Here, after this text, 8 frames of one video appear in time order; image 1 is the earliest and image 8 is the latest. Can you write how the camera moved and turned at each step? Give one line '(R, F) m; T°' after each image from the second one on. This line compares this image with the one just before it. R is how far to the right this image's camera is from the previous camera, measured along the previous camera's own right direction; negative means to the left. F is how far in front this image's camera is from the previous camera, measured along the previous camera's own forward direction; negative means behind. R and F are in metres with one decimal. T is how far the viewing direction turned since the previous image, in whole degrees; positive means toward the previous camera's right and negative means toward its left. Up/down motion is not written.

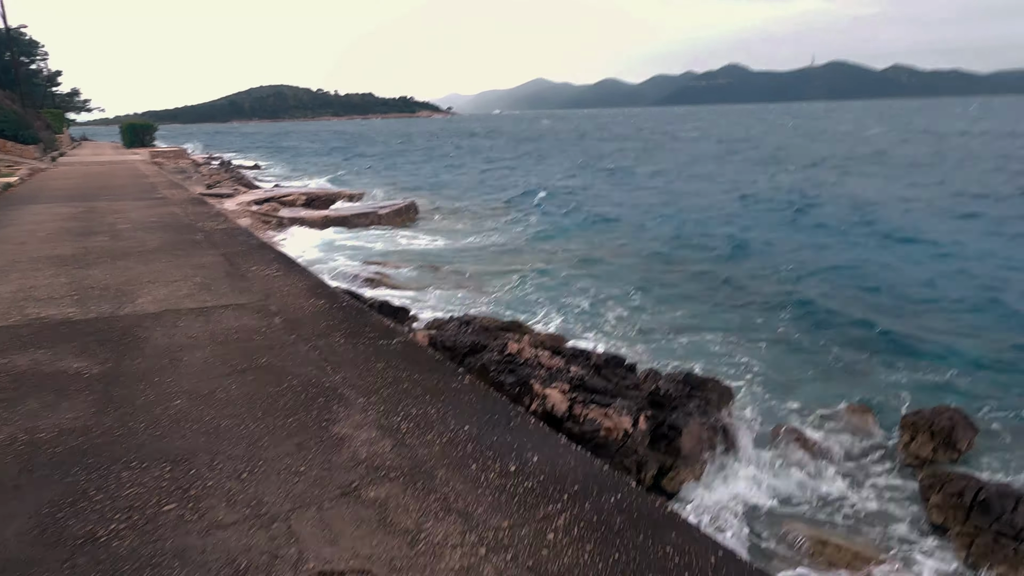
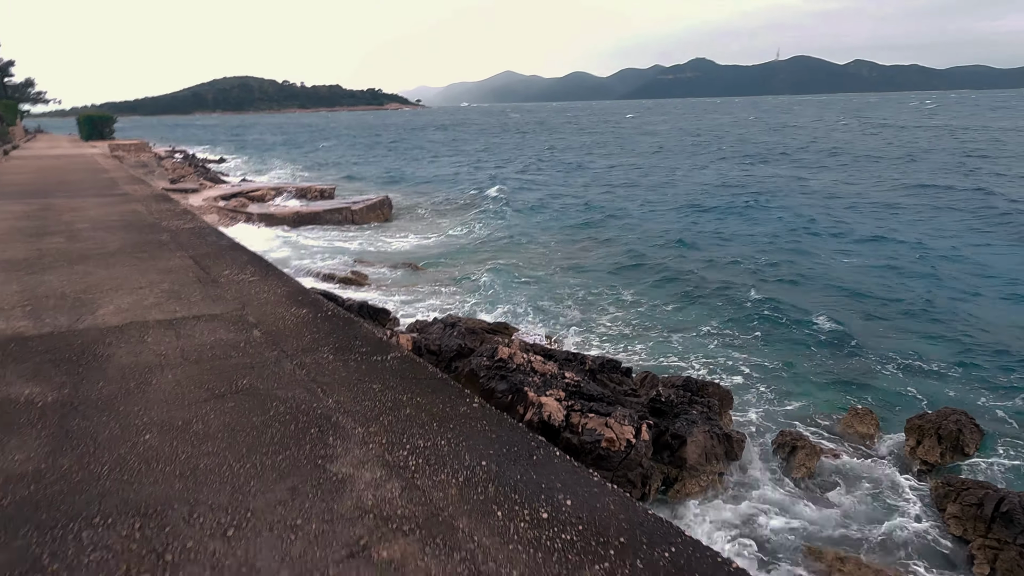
(-0.2, +0.3) m; +3°
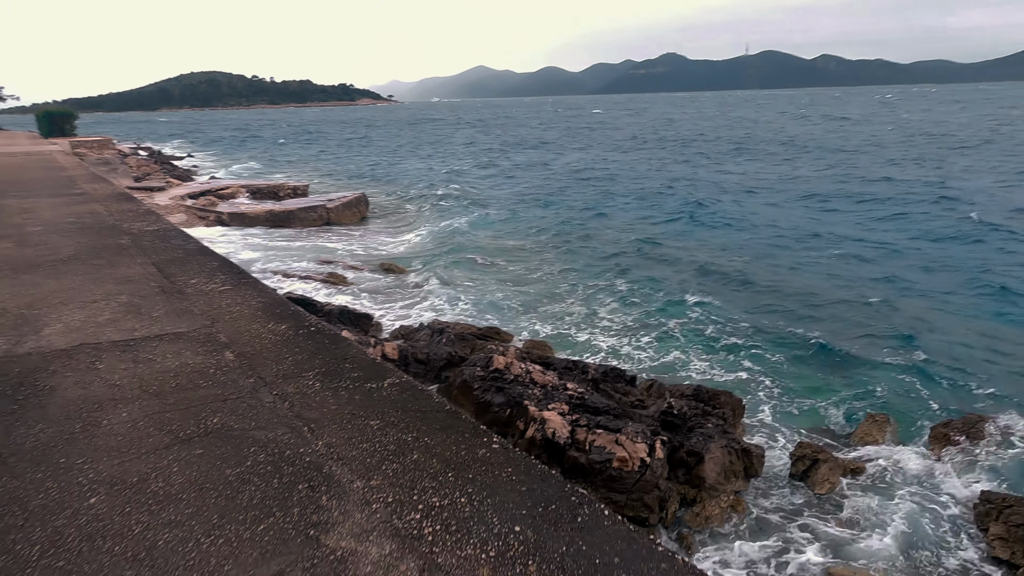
(-0.2, +0.4) m; +2°
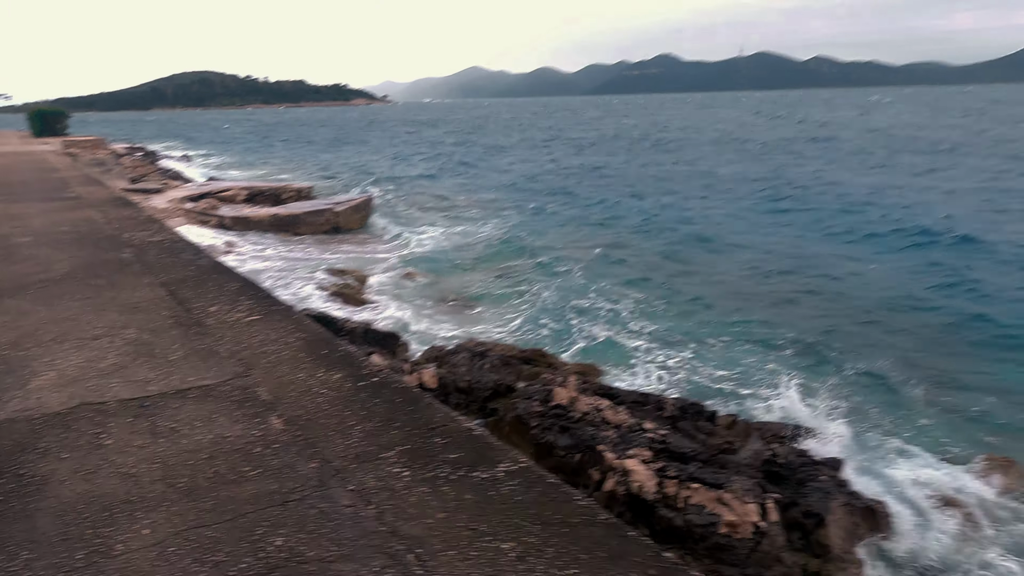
(-0.5, +0.7) m; +1°
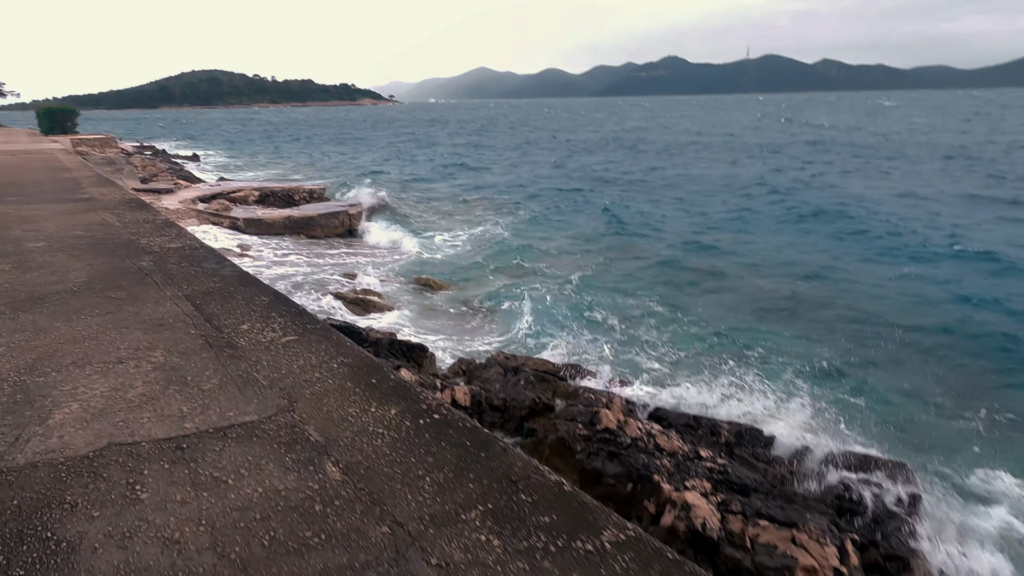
(-0.3, +0.3) m; 0°
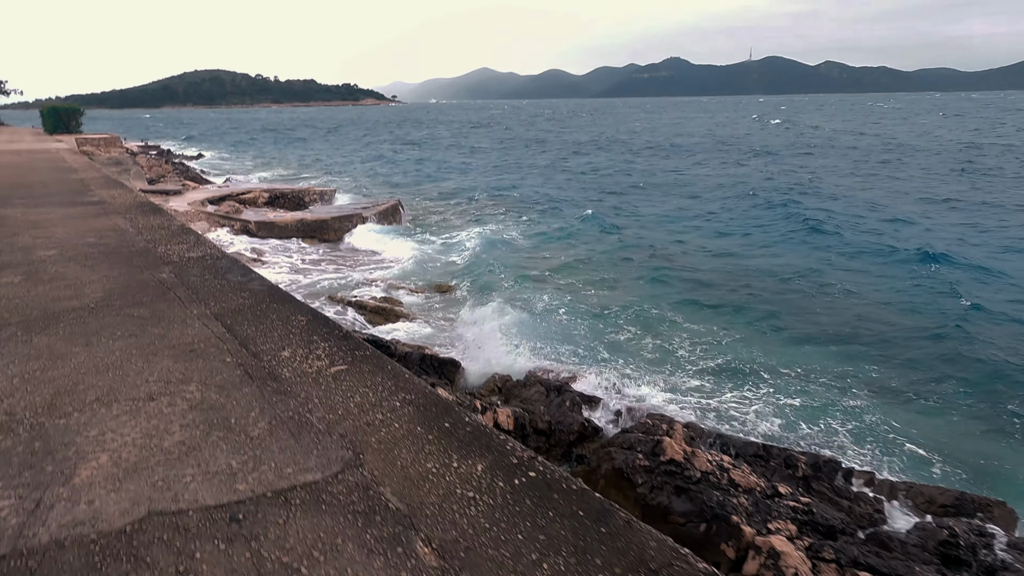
(-0.3, +0.4) m; 0°
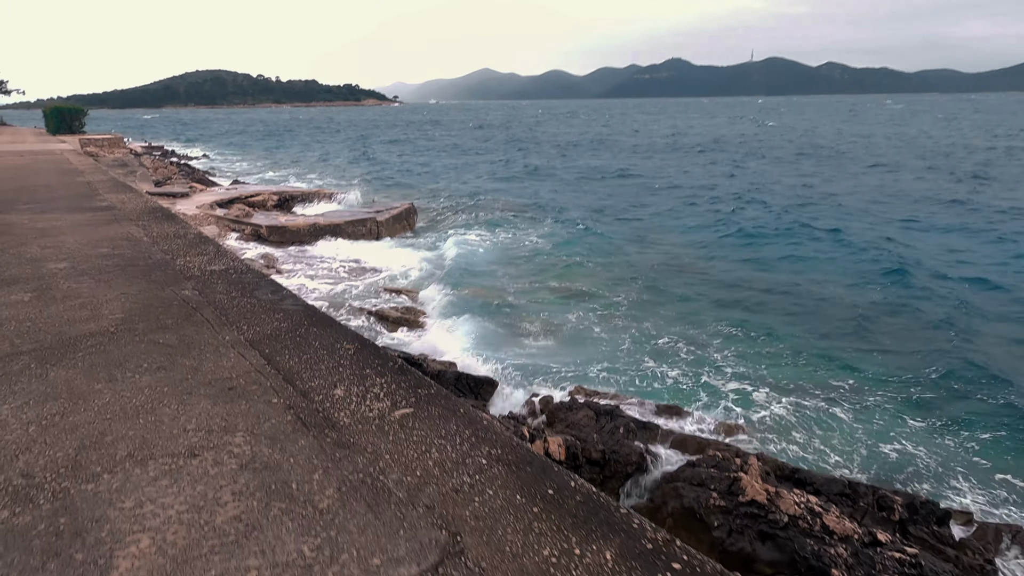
(-0.4, +0.4) m; 0°
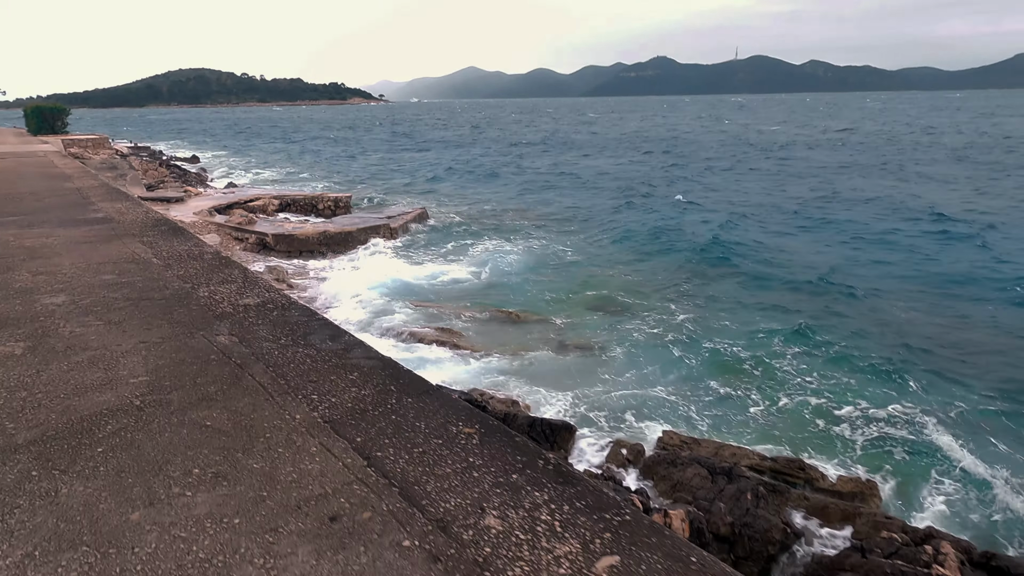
(-0.7, +0.8) m; +1°
